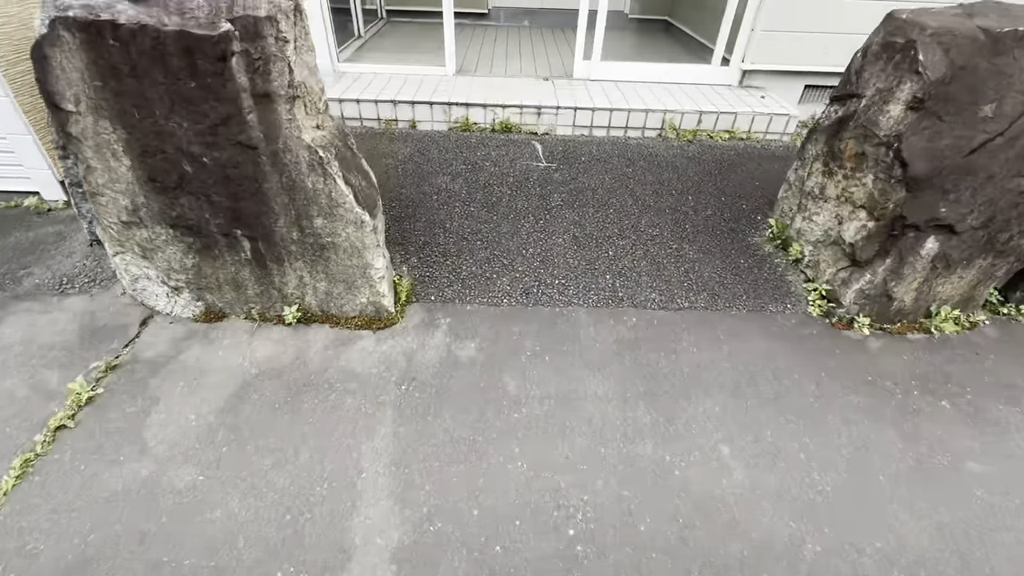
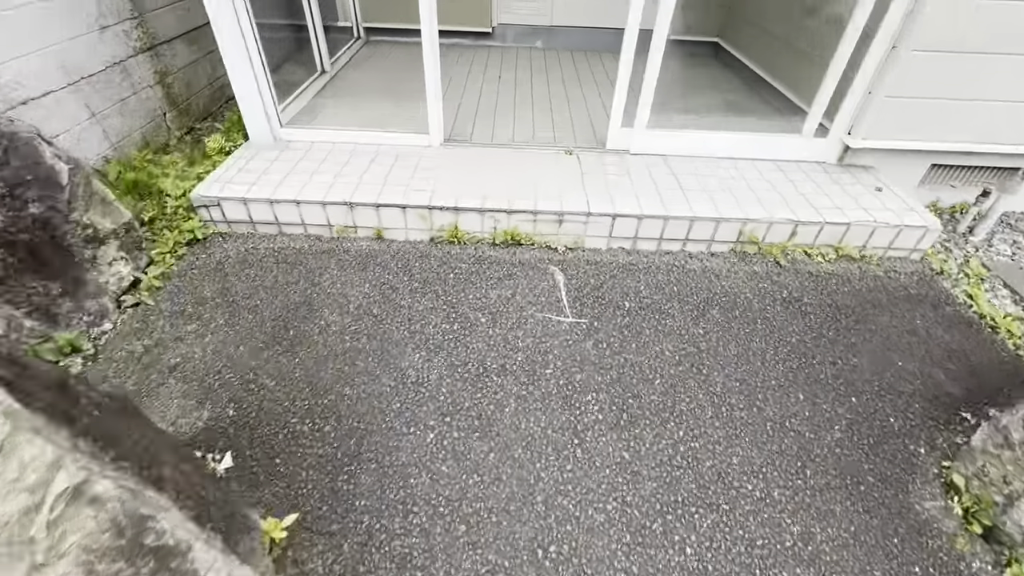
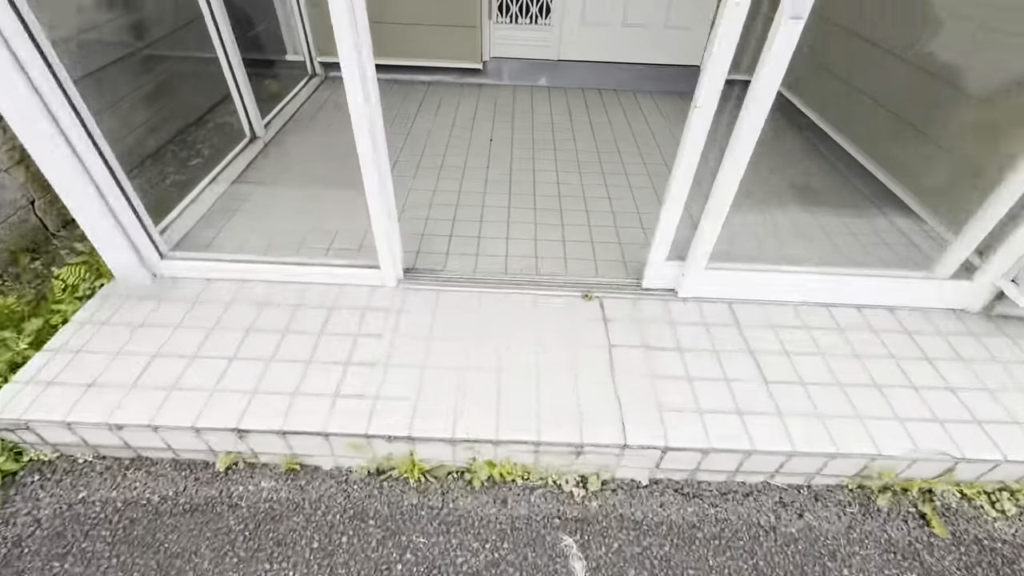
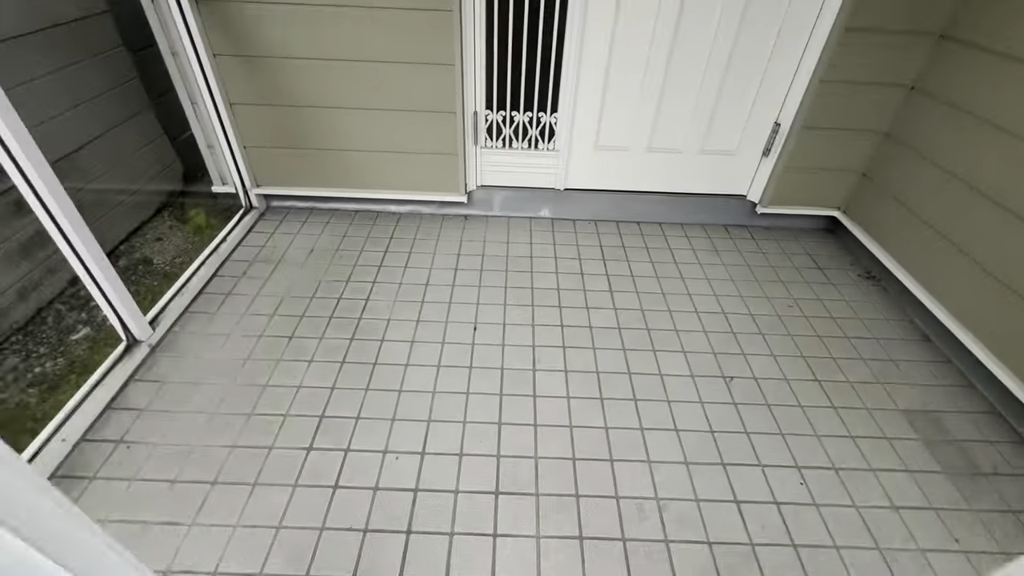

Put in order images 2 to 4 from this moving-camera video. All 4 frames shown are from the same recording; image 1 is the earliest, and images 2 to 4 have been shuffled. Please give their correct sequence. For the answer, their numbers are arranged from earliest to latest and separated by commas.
2, 3, 4
